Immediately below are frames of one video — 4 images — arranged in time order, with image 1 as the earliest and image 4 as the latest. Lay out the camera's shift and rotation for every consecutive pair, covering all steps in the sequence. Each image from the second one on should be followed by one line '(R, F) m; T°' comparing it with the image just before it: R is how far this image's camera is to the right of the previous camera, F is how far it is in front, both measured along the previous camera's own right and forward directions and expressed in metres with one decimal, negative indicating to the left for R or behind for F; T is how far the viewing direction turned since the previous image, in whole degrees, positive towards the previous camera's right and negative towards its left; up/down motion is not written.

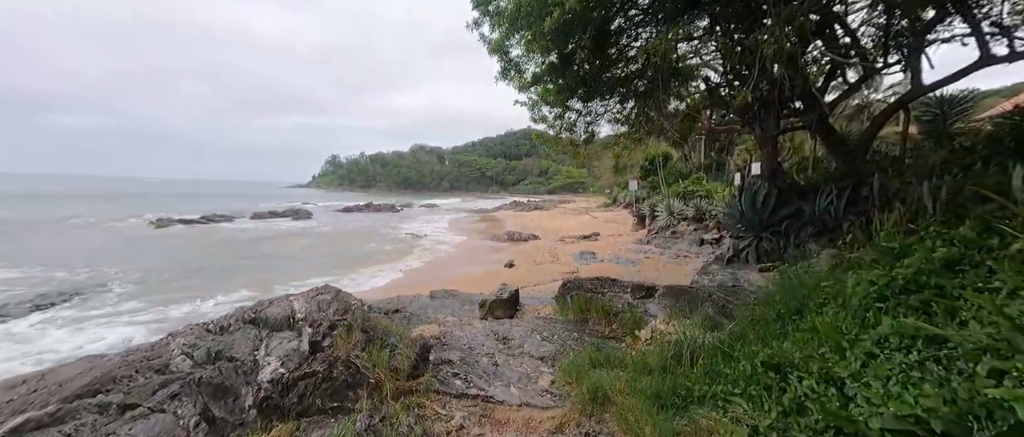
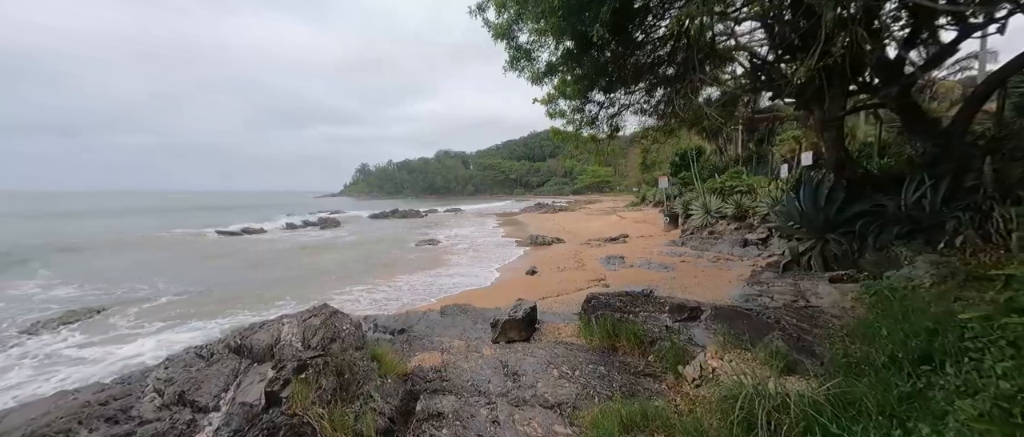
(+0.2, +0.6) m; -4°
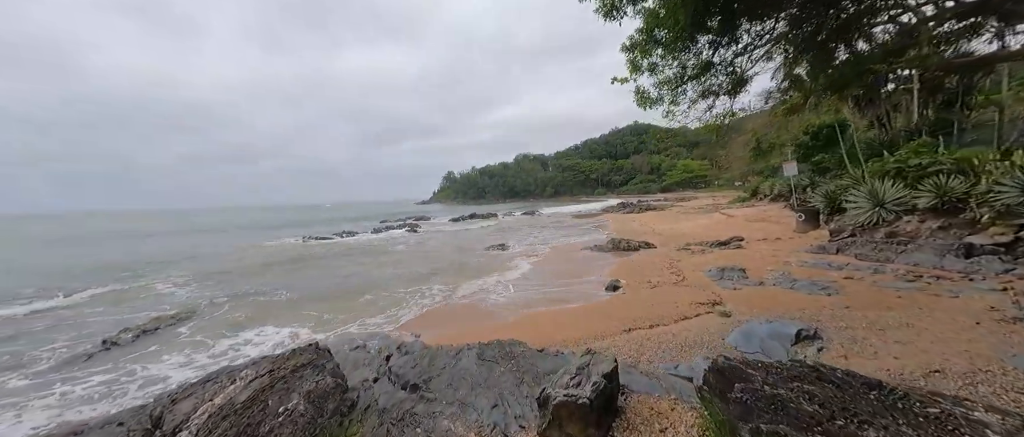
(+0.2, +1.8) m; -13°
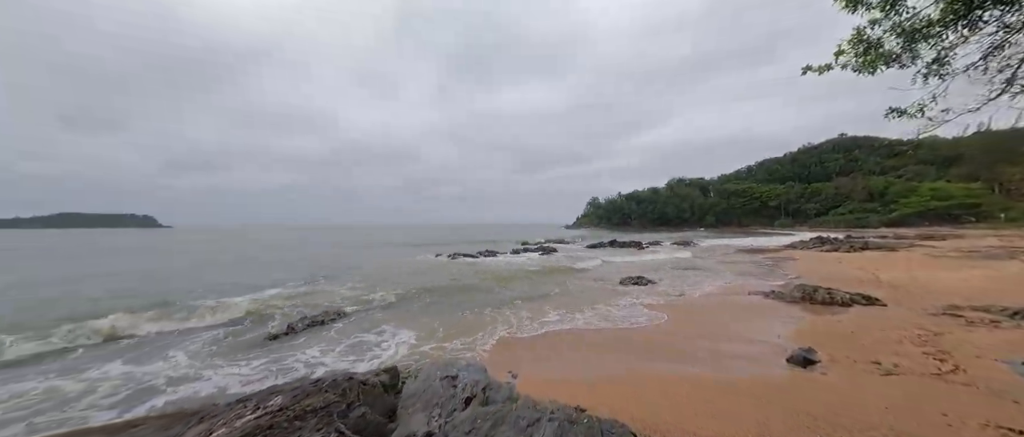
(+0.3, +1.2) m; -24°
